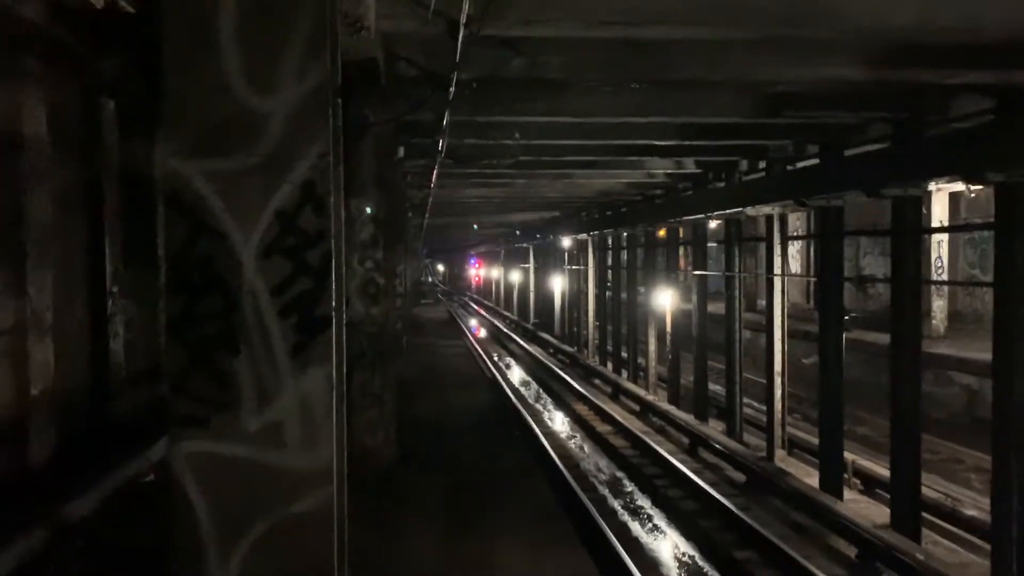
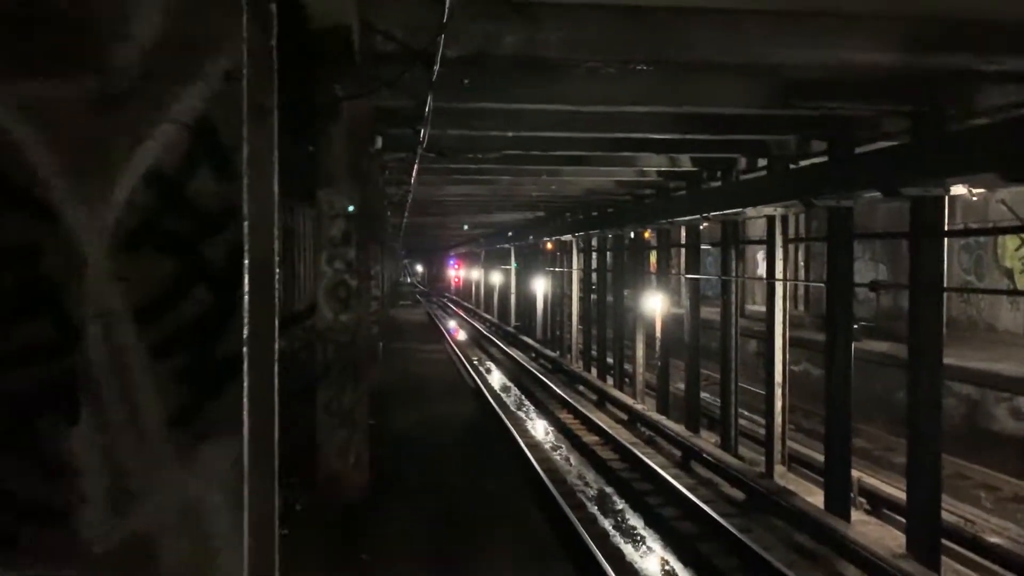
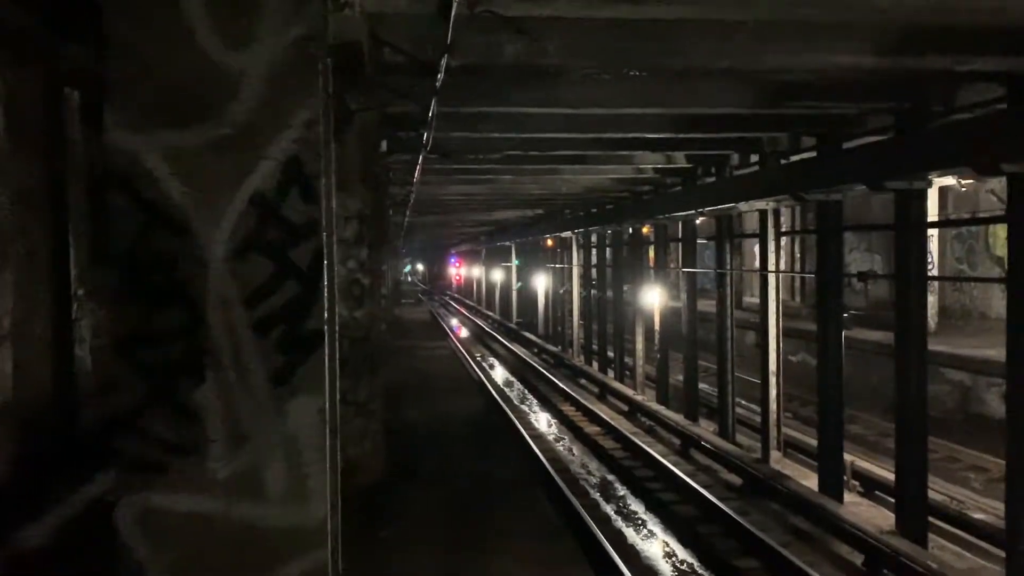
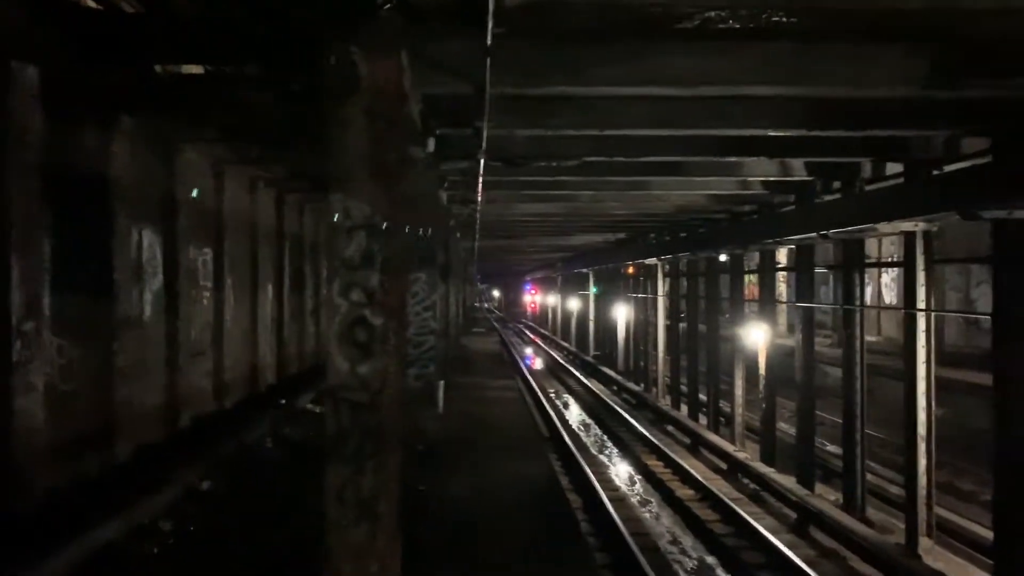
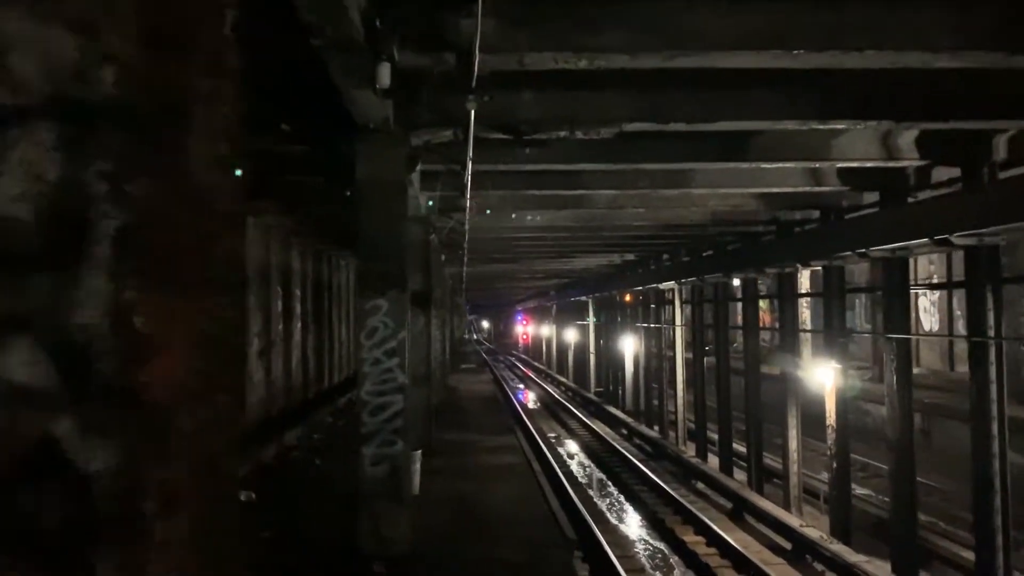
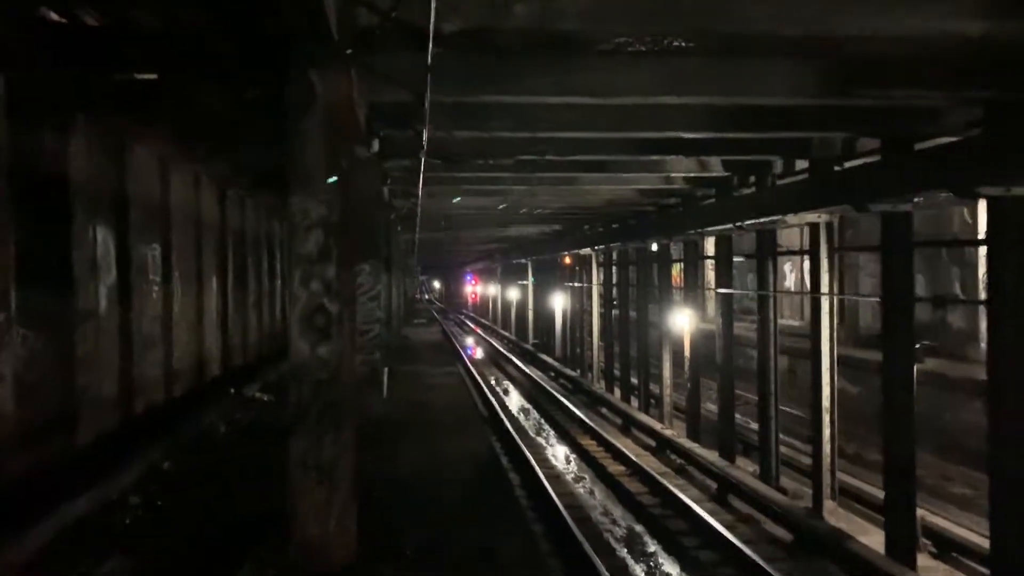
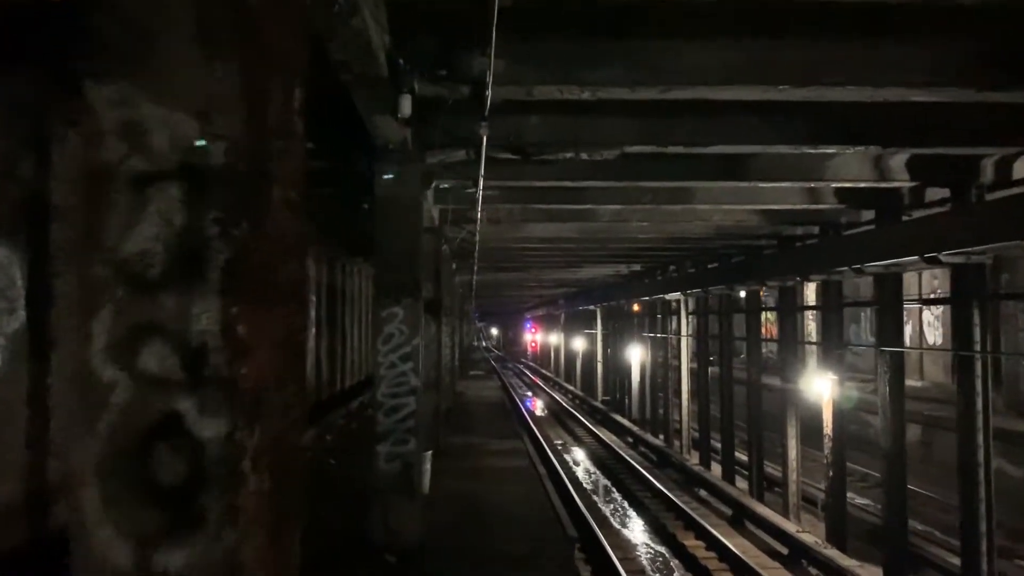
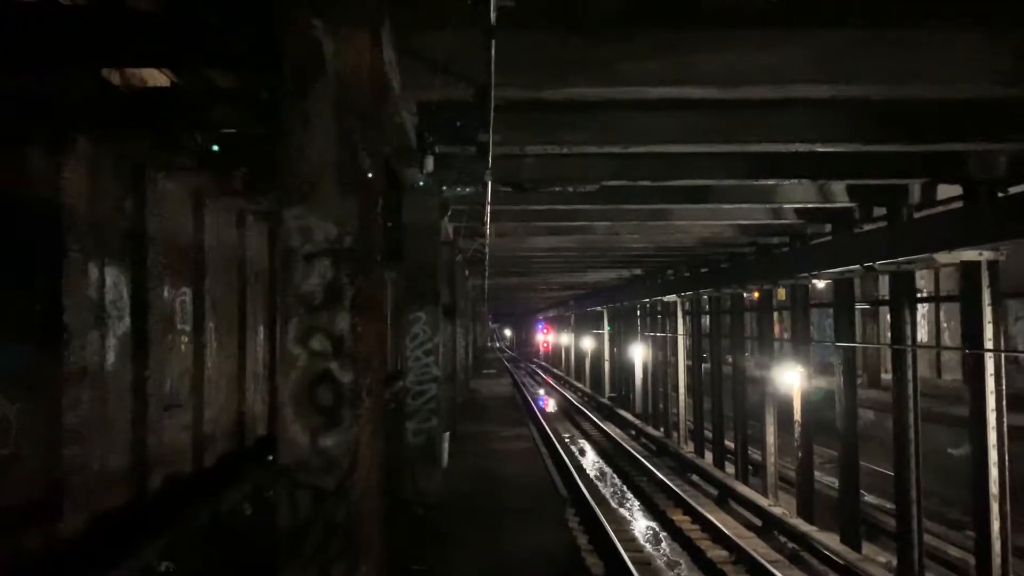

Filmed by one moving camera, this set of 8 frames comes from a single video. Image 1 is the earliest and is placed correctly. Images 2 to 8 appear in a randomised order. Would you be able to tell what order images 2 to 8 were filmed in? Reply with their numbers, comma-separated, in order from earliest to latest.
3, 2, 6, 4, 8, 7, 5
